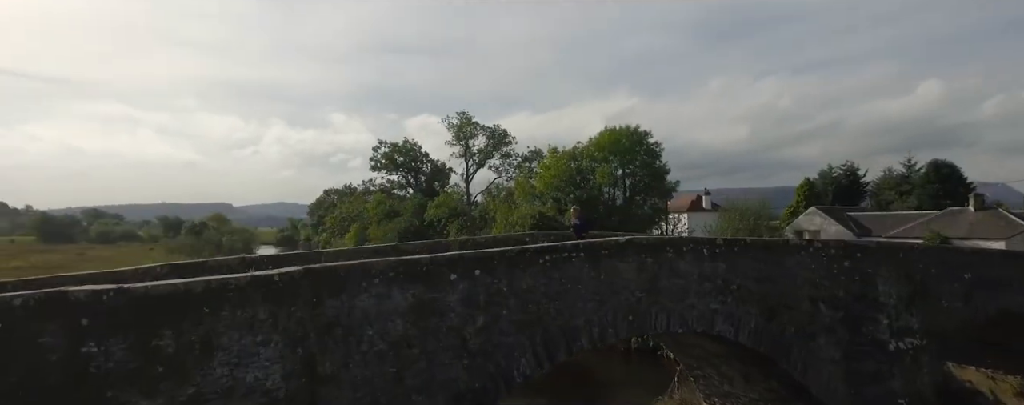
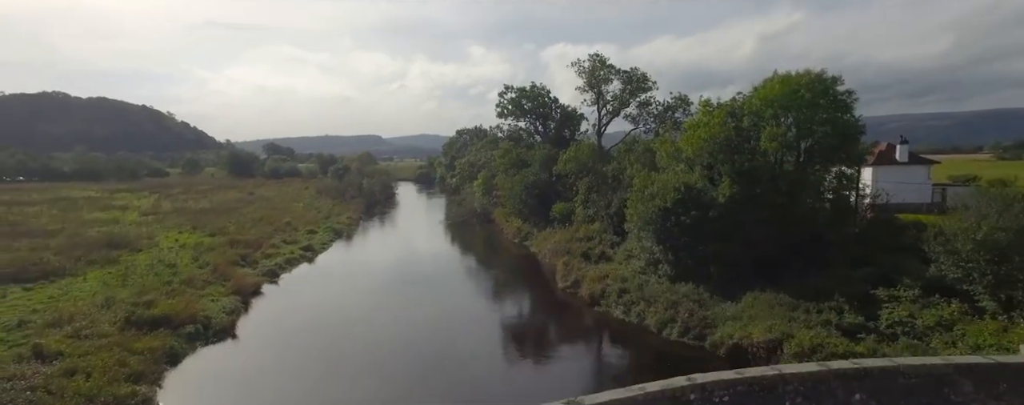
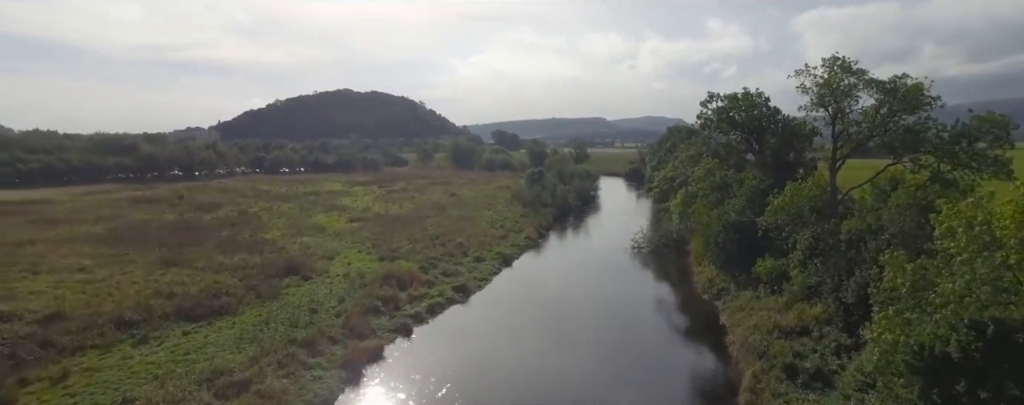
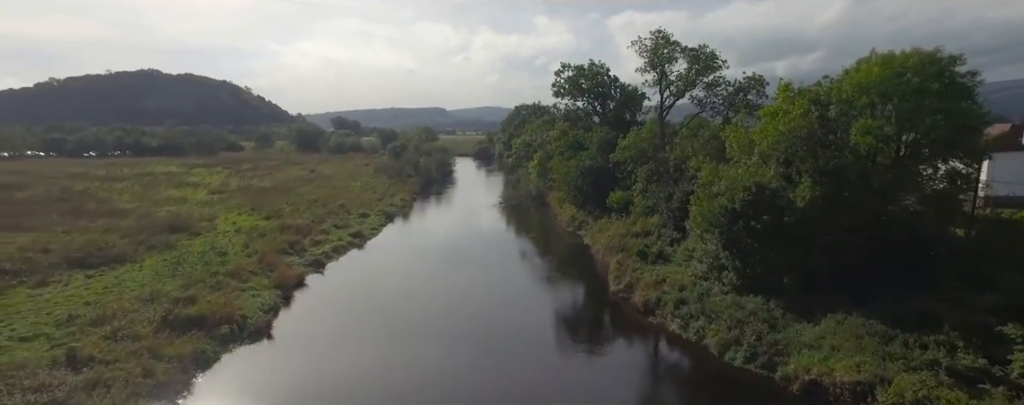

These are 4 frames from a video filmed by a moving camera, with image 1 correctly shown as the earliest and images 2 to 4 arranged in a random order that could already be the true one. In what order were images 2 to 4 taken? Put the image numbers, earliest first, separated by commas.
2, 4, 3
